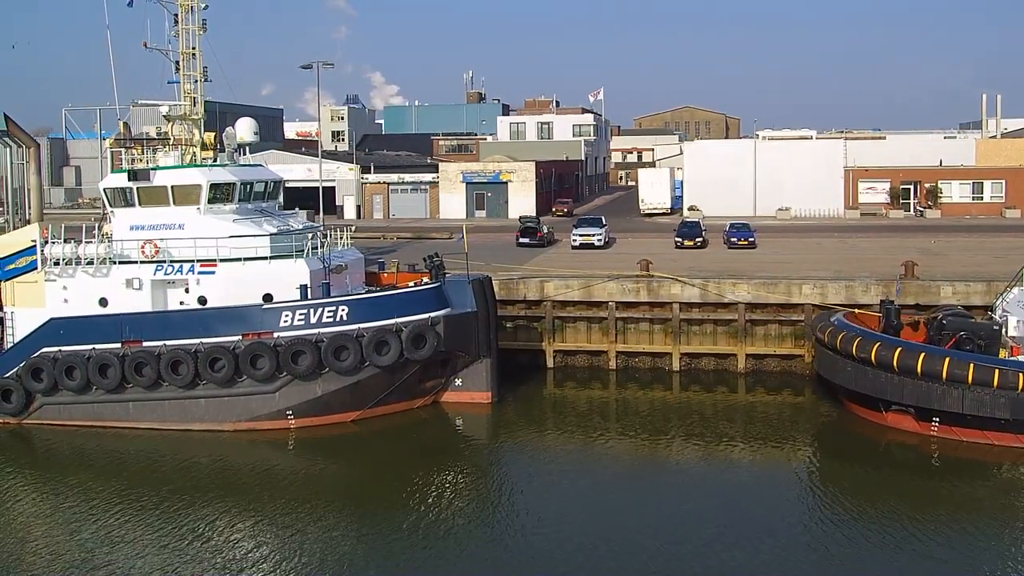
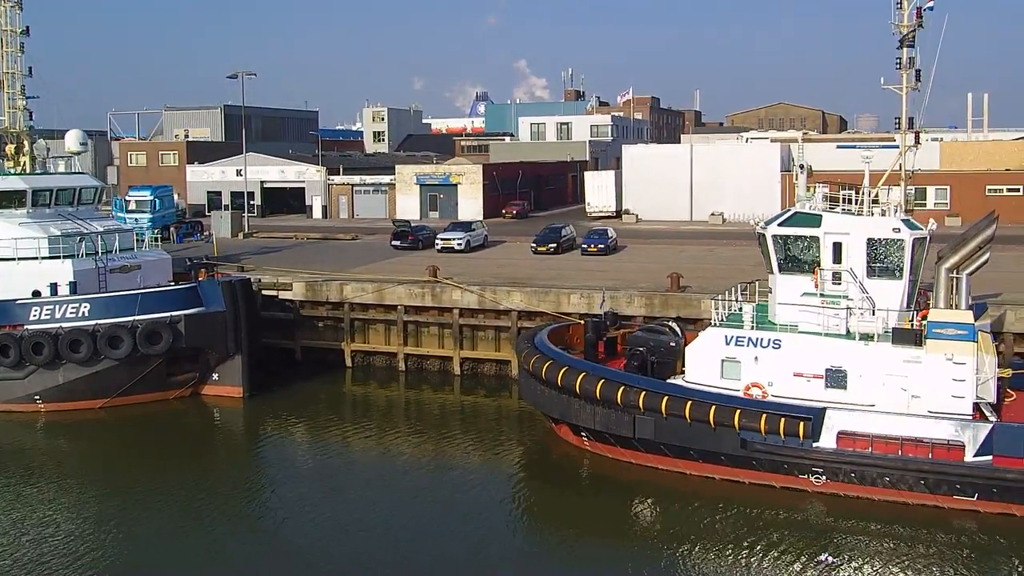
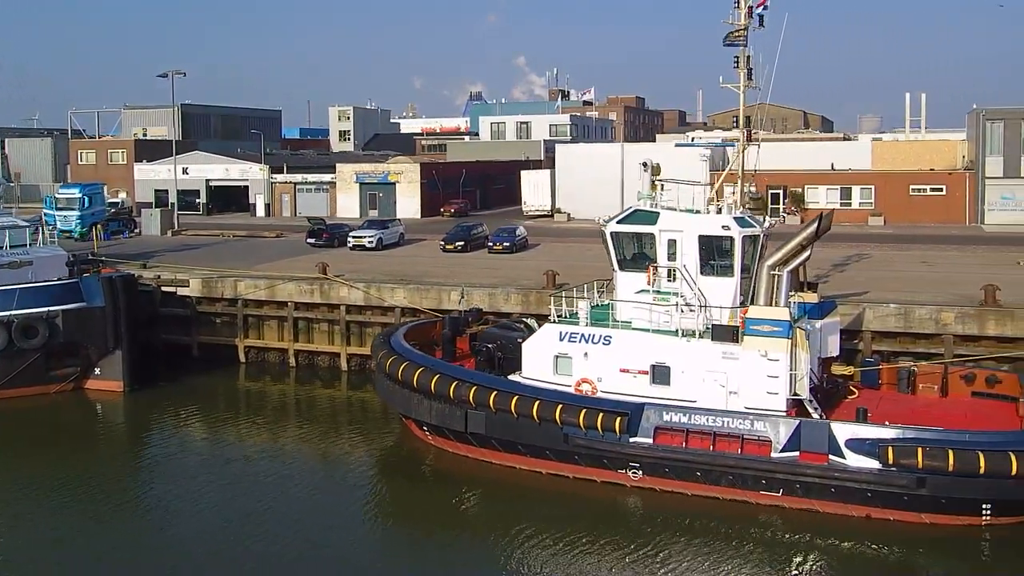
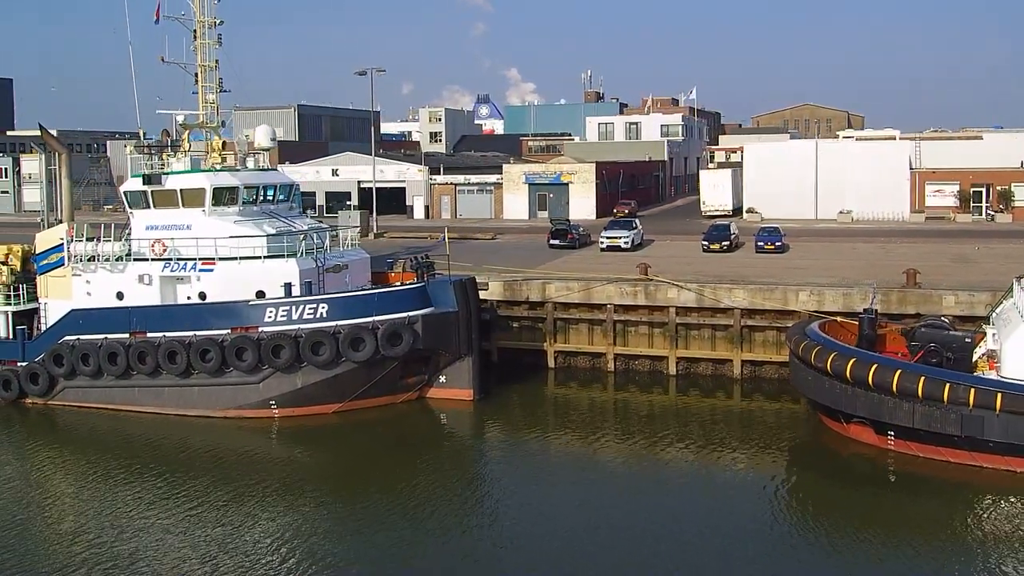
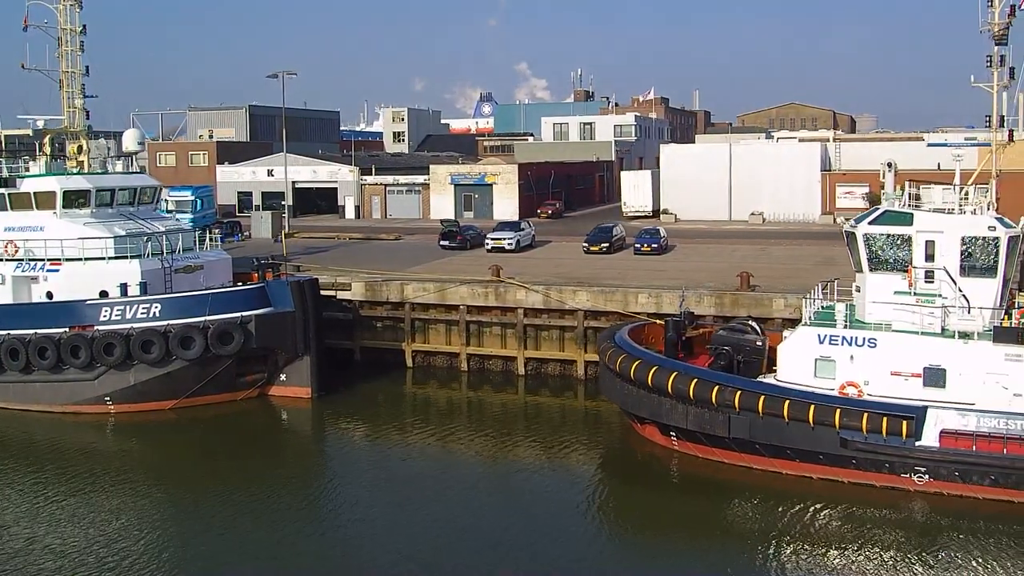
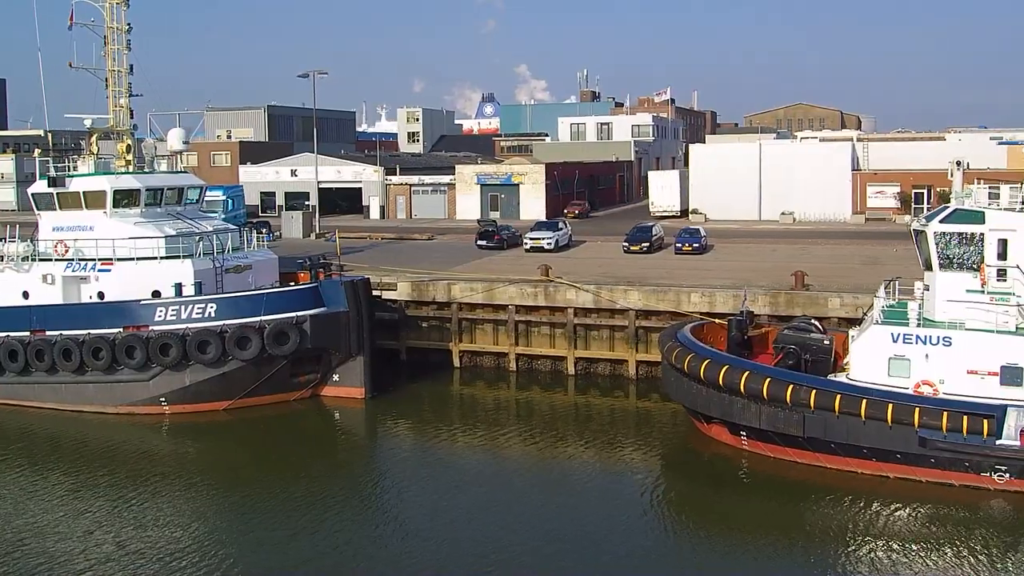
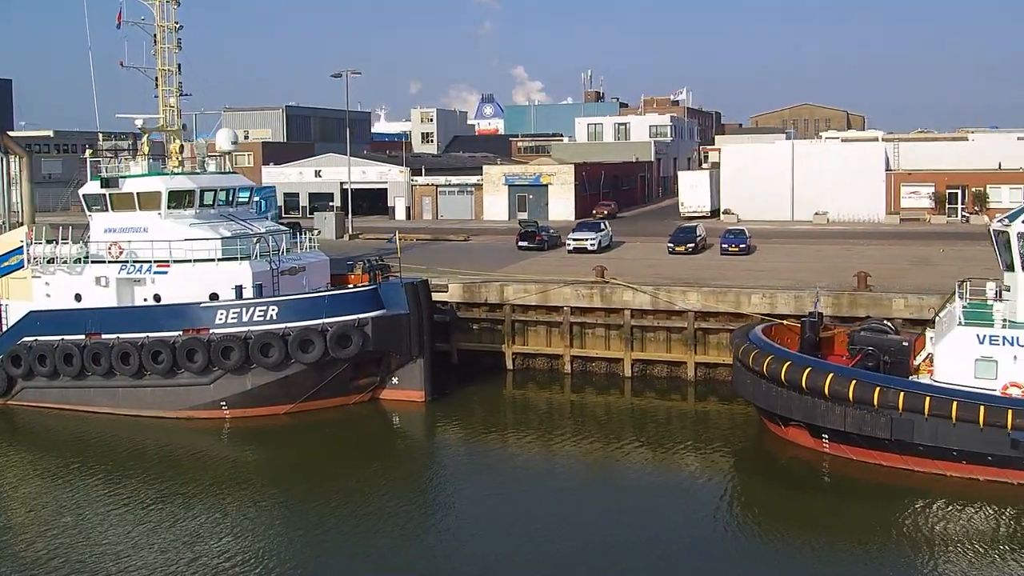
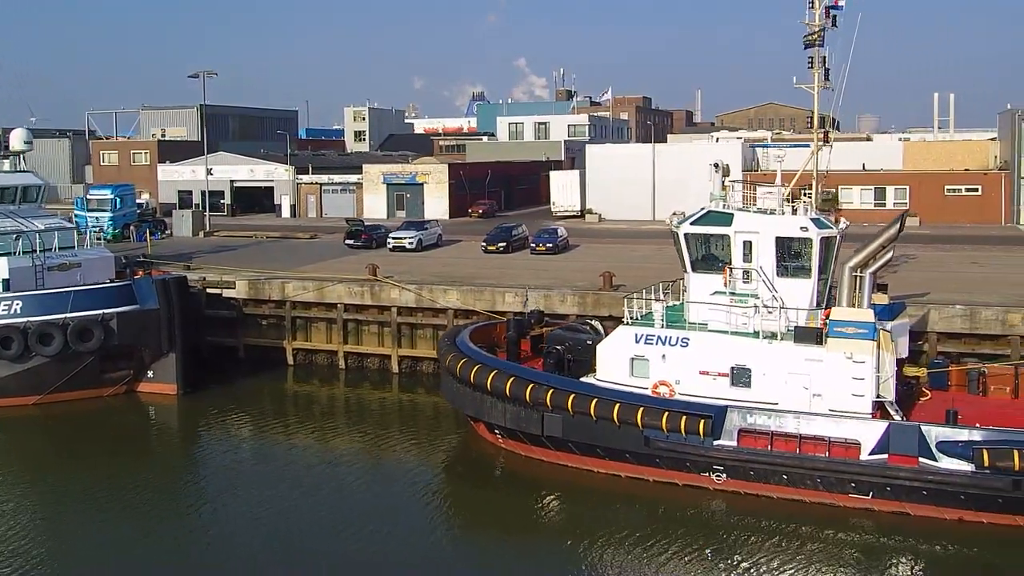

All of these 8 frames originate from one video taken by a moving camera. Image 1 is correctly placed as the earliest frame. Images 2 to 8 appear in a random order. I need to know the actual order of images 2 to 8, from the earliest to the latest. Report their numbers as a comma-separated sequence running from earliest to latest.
4, 7, 6, 5, 2, 8, 3
